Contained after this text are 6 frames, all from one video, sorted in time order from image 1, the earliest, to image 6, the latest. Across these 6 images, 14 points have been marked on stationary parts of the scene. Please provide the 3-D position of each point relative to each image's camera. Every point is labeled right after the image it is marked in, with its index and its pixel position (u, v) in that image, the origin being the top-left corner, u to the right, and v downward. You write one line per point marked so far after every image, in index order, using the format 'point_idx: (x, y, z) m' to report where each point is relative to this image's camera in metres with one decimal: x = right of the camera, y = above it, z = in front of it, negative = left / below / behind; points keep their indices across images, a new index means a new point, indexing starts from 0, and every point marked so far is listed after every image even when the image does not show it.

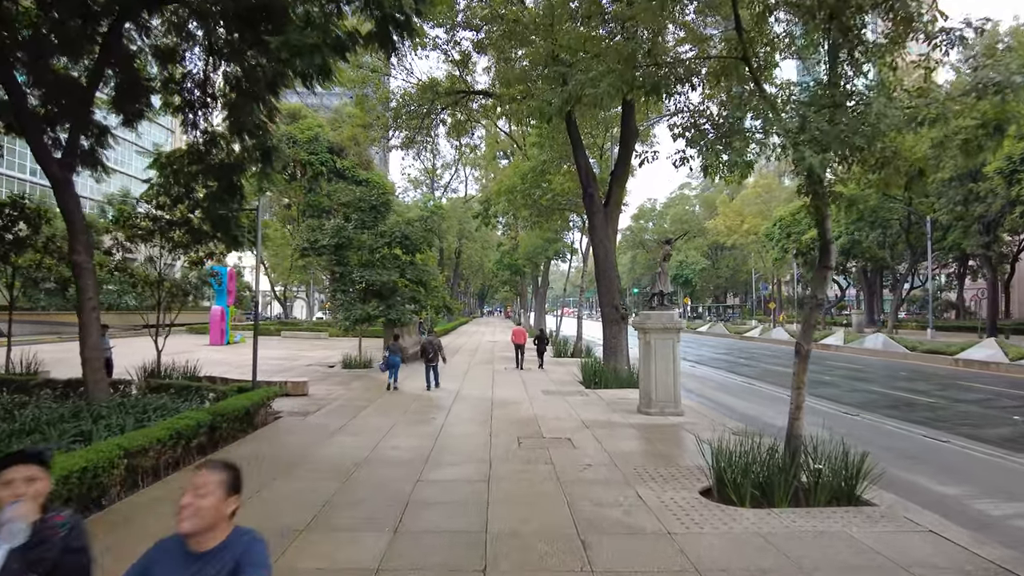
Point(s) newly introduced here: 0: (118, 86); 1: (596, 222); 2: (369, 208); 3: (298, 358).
0: (-5.7, +2.9, +10.5) m
1: (+1.6, +1.3, +14.2) m
2: (-3.5, +2.0, +17.8) m
3: (-5.9, -2.0, +19.9) m
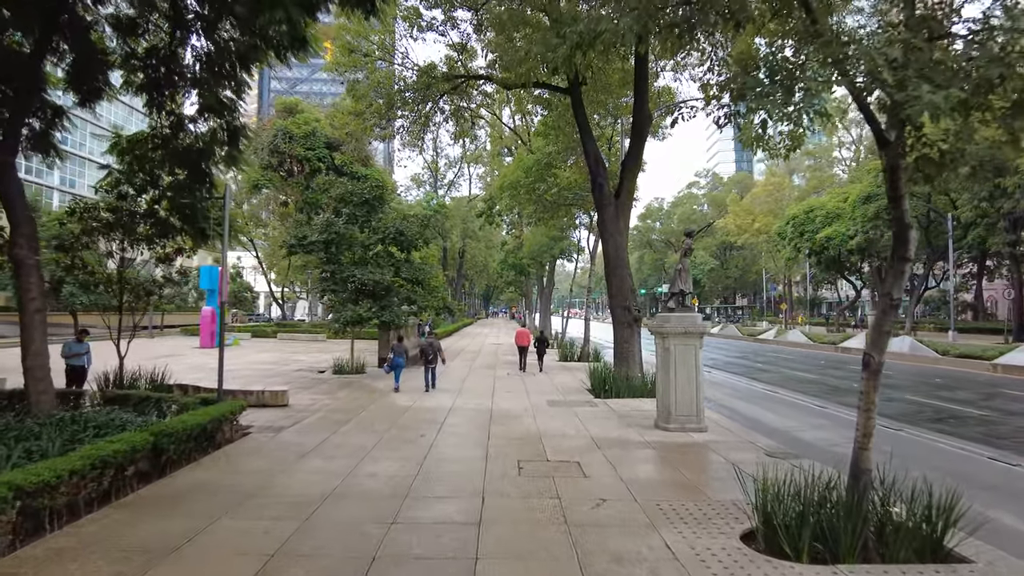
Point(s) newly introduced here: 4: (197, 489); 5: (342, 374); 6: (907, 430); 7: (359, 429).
0: (-5.7, +2.9, +9.4) m
1: (+1.7, +1.3, +13.0) m
2: (-3.5, +2.0, +16.6) m
3: (-5.8, -2.0, +18.8) m
4: (-2.6, -1.7, +6.0) m
5: (-3.7, -1.9, +15.9) m
6: (+5.4, -1.9, +9.9) m
7: (-1.9, -1.7, +8.9) m
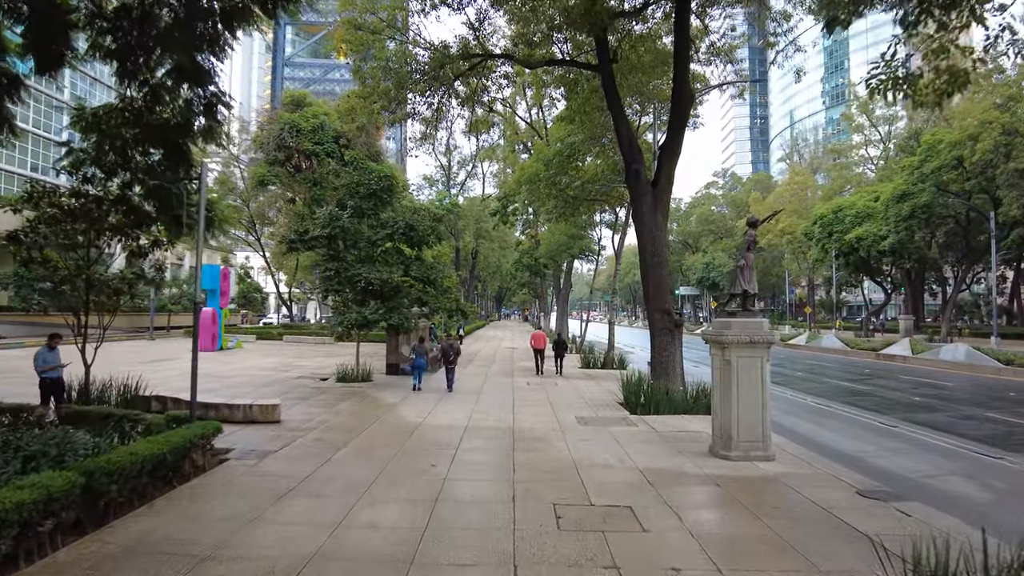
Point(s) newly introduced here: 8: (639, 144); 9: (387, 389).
0: (-5.4, +3.0, +8.0) m
1: (+2.0, +1.3, +11.5) m
2: (-3.0, +2.0, +15.2) m
3: (-5.4, -2.0, +17.4) m
4: (-2.4, -1.6, +4.6) m
5: (-3.3, -1.9, +14.5) m
6: (+5.7, -1.9, +8.3) m
7: (-1.6, -1.7, +7.4) m
8: (+2.1, +2.3, +11.7) m
9: (-2.4, -1.9, +13.7) m
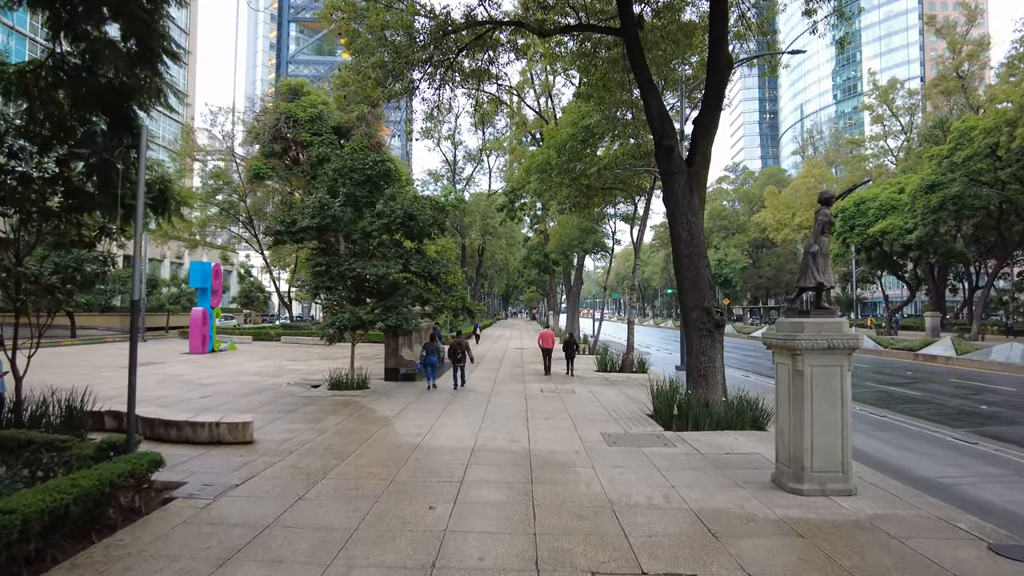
0: (-5.2, +3.0, +6.6) m
1: (+2.2, +1.4, +9.9) m
2: (-2.8, +2.0, +13.7) m
3: (-5.1, -1.9, +16.0) m
4: (-2.2, -1.6, +3.1) m
5: (-3.1, -1.8, +13.0) m
6: (+5.8, -1.9, +6.8) m
7: (-1.4, -1.7, +5.9) m
8: (+2.2, +2.4, +10.2) m
9: (-2.2, -1.8, +12.2) m
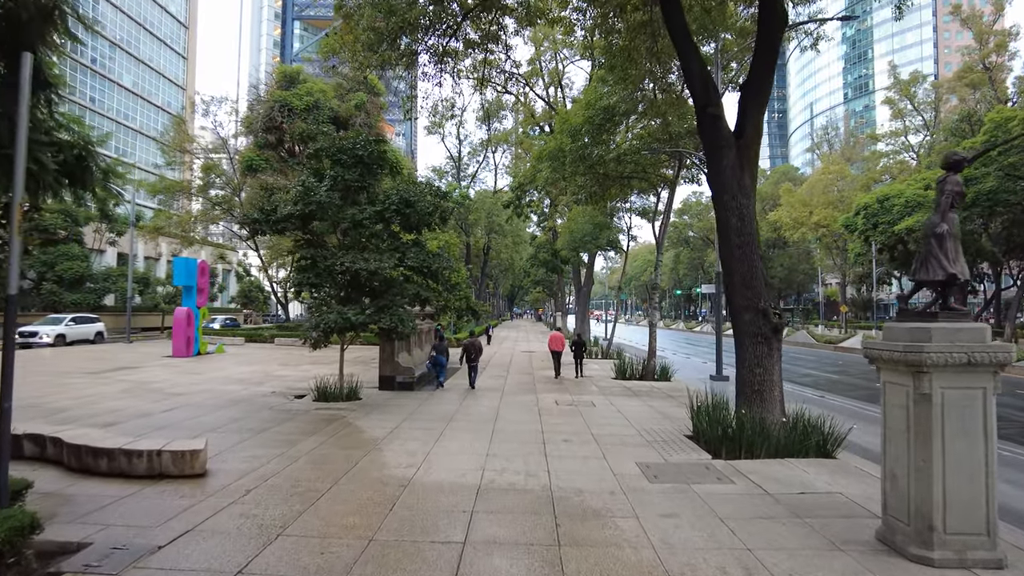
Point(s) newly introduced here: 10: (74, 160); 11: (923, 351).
0: (-5.1, +3.1, +5.0) m
1: (+2.4, +1.4, +8.3) m
2: (-2.6, +2.1, +12.1) m
3: (-4.9, -1.9, +14.4) m
4: (-2.1, -1.5, +1.5) m
5: (-2.9, -1.8, +11.4) m
6: (+6.0, -1.8, +5.1) m
7: (-1.3, -1.6, +4.3) m
8: (+2.4, +2.4, +8.5) m
9: (-2.0, -1.8, +10.6) m
10: (-3.4, +1.0, +5.7) m
11: (+2.5, -0.4, +4.4) m
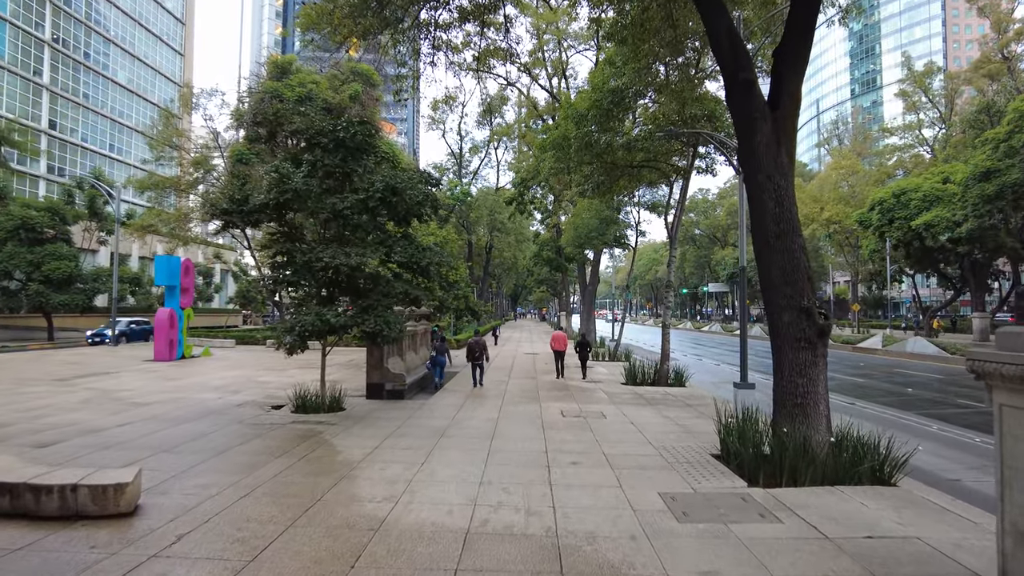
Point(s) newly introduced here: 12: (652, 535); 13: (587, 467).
0: (-5.1, +3.1, +3.8) m
1: (+2.4, +1.4, +7.1) m
2: (-2.6, +2.1, +10.9) m
3: (-4.9, -1.9, +13.2) m
4: (-2.2, -1.5, +0.3) m
5: (-2.9, -1.8, +10.2) m
6: (+6.0, -1.8, +3.9) m
7: (-1.3, -1.6, +3.1) m
8: (+2.4, +2.5, +7.3) m
9: (-2.0, -1.8, +9.4) m
10: (-3.4, +1.0, +4.5) m
11: (+2.5, -0.3, +3.2) m
12: (+1.0, -1.7, +4.9) m
13: (+0.7, -1.7, +6.8) m
